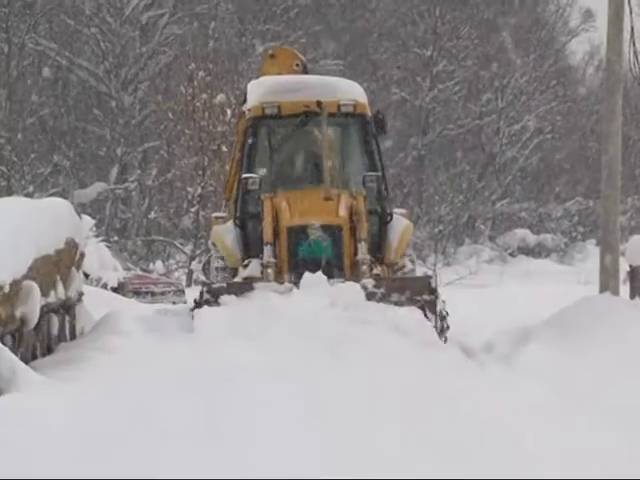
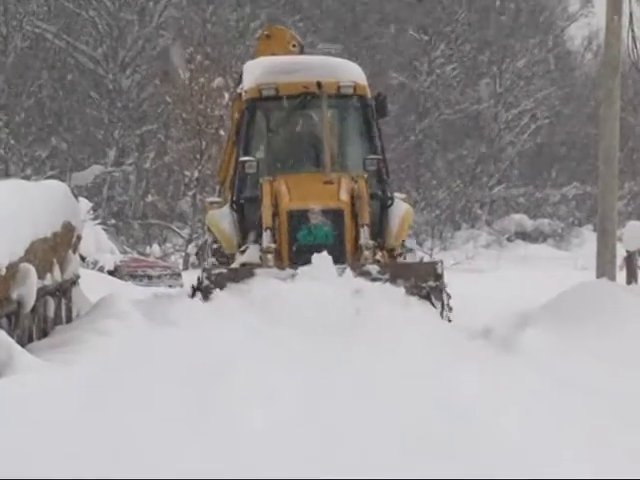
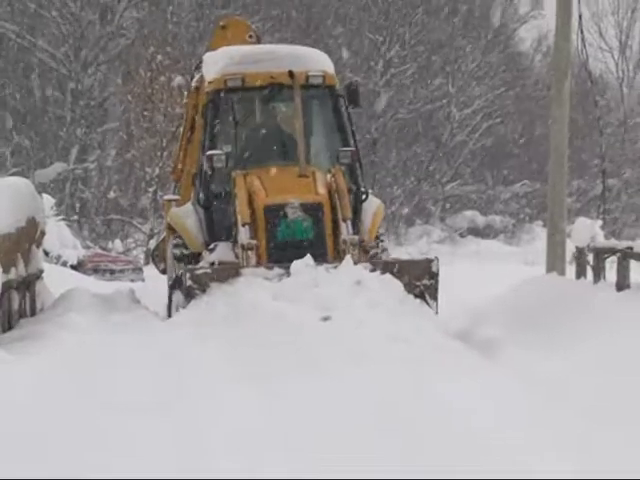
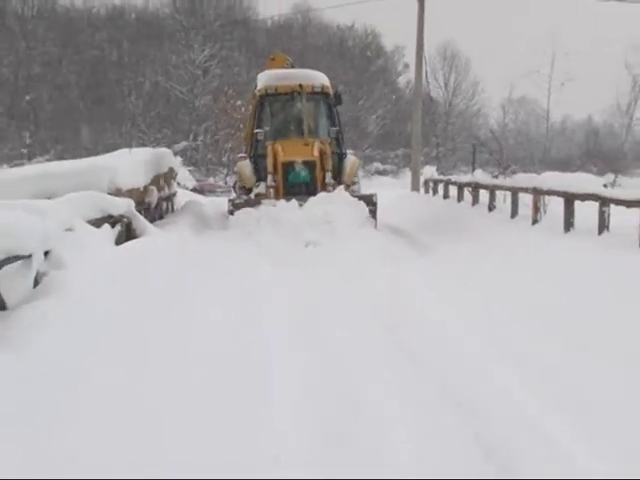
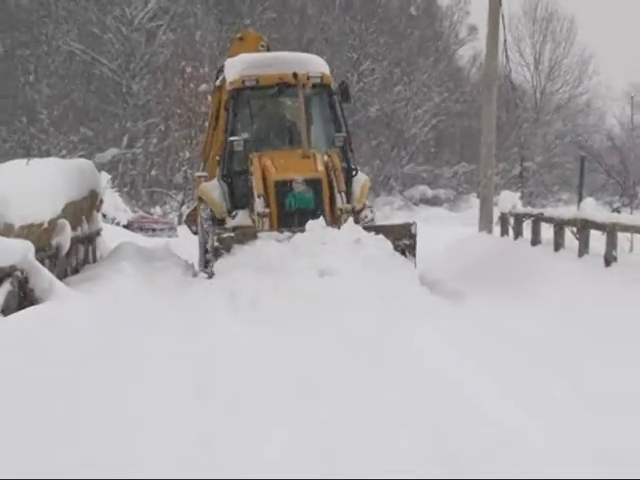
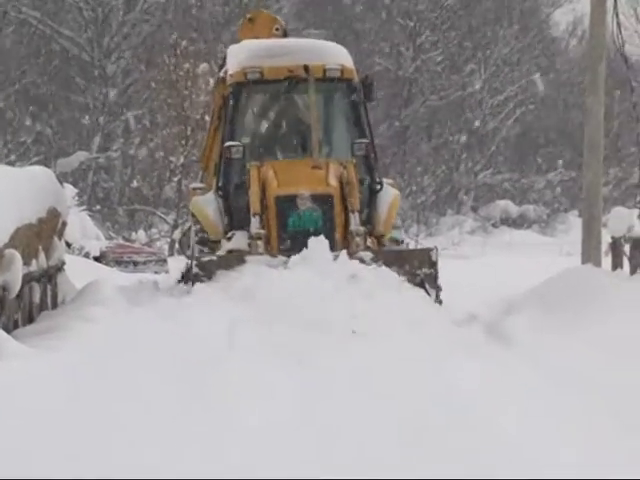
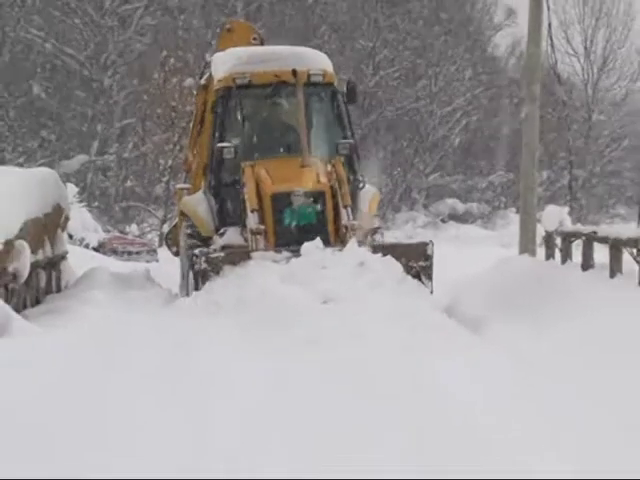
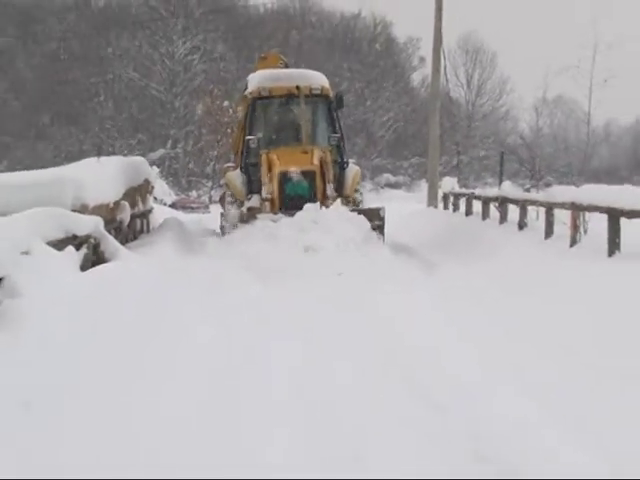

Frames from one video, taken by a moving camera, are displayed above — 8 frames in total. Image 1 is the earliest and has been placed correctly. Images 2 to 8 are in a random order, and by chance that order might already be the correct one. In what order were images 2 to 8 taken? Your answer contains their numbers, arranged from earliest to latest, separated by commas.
2, 6, 3, 7, 5, 8, 4
